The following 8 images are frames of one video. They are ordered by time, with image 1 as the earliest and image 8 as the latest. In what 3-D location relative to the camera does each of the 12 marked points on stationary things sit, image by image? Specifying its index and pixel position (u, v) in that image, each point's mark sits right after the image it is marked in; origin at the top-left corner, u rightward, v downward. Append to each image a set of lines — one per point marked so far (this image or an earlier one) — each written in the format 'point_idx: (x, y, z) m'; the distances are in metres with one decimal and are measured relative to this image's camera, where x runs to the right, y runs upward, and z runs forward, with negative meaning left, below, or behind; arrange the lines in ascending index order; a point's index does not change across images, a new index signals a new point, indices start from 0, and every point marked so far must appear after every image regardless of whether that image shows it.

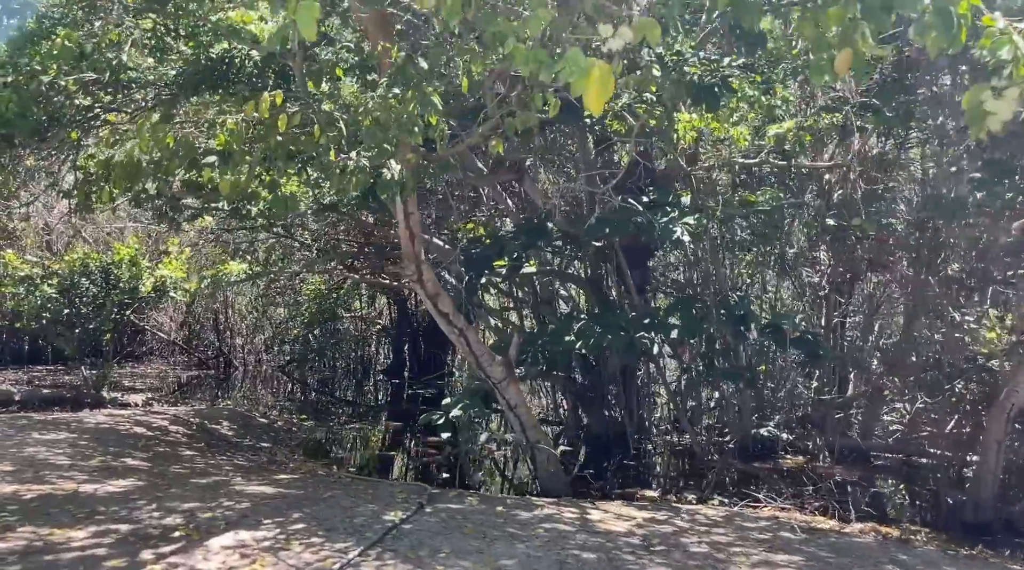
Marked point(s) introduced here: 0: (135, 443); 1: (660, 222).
0: (-3.1, -1.3, +7.5) m
1: (+1.2, +0.5, +7.2) m
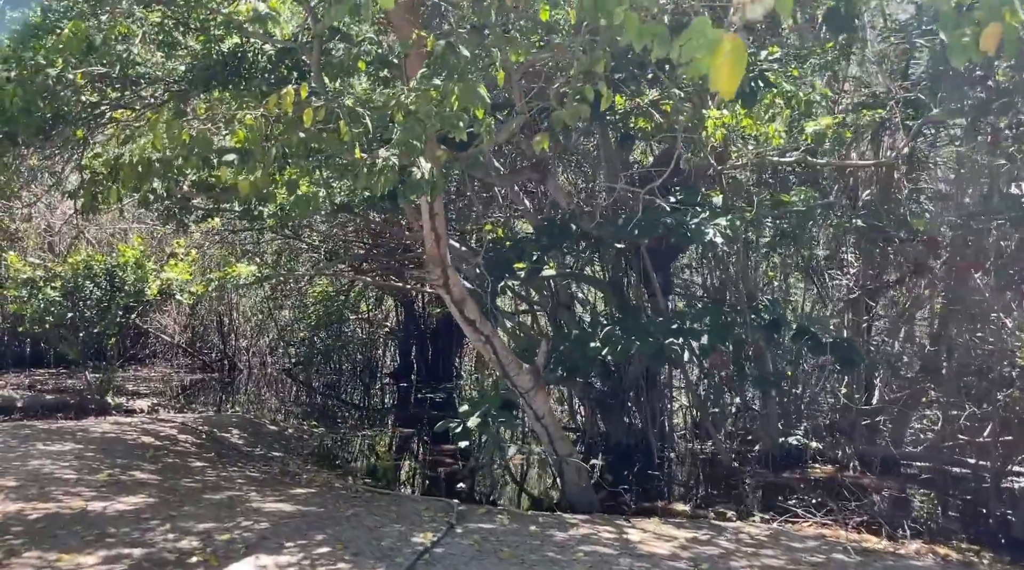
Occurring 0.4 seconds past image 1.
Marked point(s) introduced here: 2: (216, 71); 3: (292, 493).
0: (-2.9, -1.4, +7.2) m
1: (+1.4, +0.5, +6.9) m
2: (-2.3, +1.7, +6.9) m
3: (-1.5, -1.4, +6.1) m
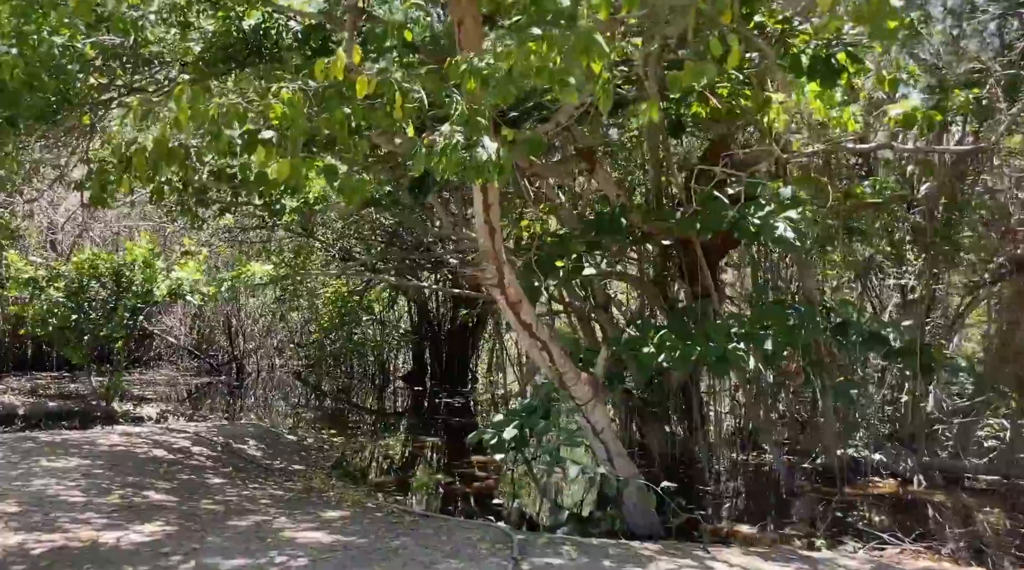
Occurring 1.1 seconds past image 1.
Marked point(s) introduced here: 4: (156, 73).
0: (-2.6, -1.4, +6.6) m
1: (+1.7, +0.5, +6.3) m
2: (-1.9, +1.7, +6.3) m
3: (-1.1, -1.4, +5.4) m
4: (-2.6, +1.5, +6.5) m
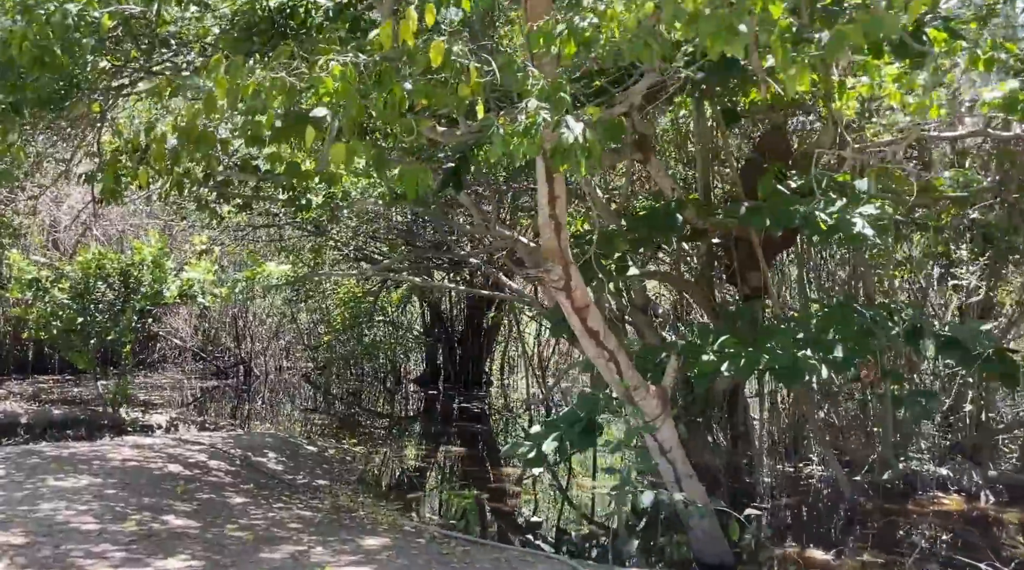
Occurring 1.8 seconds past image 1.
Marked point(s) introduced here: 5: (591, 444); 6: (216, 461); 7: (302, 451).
0: (-2.3, -1.4, +6.0) m
1: (+2.0, +0.5, +5.8) m
2: (-1.6, +1.6, +5.7) m
3: (-0.8, -1.4, +4.9) m
4: (-2.2, +1.5, +6.0) m
5: (+0.5, -1.0, +5.7) m
6: (-2.4, -1.4, +7.3) m
7: (-2.0, -1.6, +8.6) m
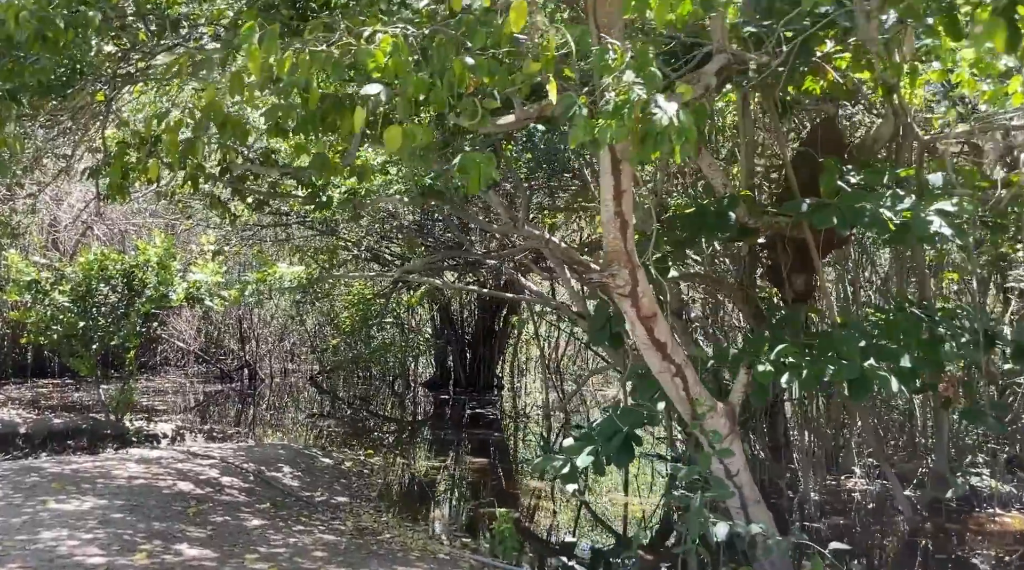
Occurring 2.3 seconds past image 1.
0: (-2.0, -1.4, +5.6) m
1: (+2.3, +0.4, +5.3) m
2: (-1.3, +1.6, +5.2) m
3: (-0.6, -1.4, +4.4) m
4: (-2.0, +1.5, +5.5) m
5: (+0.7, -1.0, +5.3) m
6: (-2.1, -1.4, +6.8) m
7: (-1.7, -1.6, +8.1) m
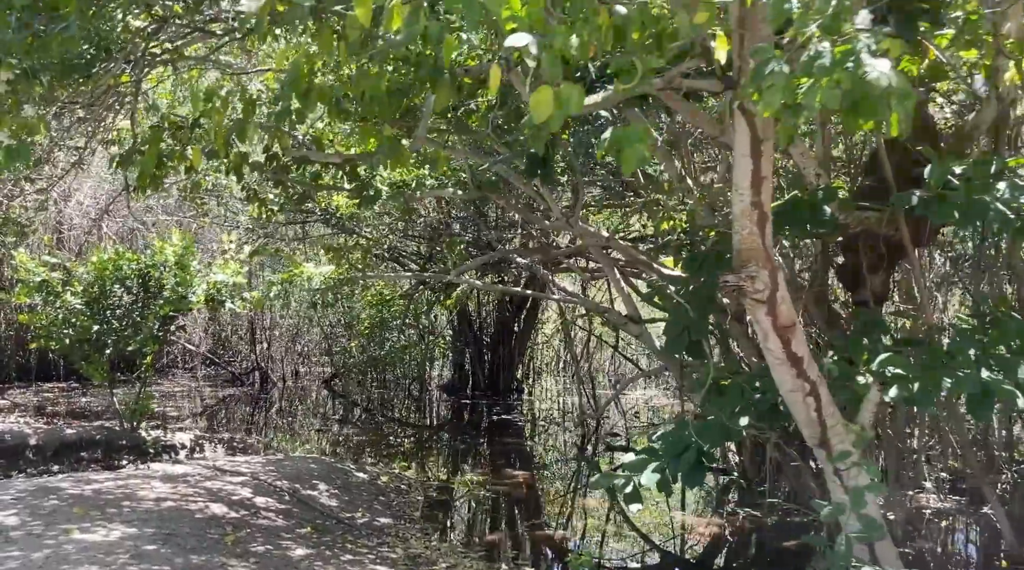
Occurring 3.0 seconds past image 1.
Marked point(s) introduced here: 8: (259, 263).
0: (-1.6, -1.4, +5.0) m
1: (+2.7, +0.4, +4.7) m
2: (-0.9, +1.6, +4.7) m
3: (-0.1, -1.4, +3.8) m
4: (-1.6, +1.5, +4.9) m
5: (+1.1, -1.0, +4.7) m
6: (-1.7, -1.5, +6.2) m
7: (-1.3, -1.6, +7.5) m
8: (-3.3, +0.3, +11.6) m
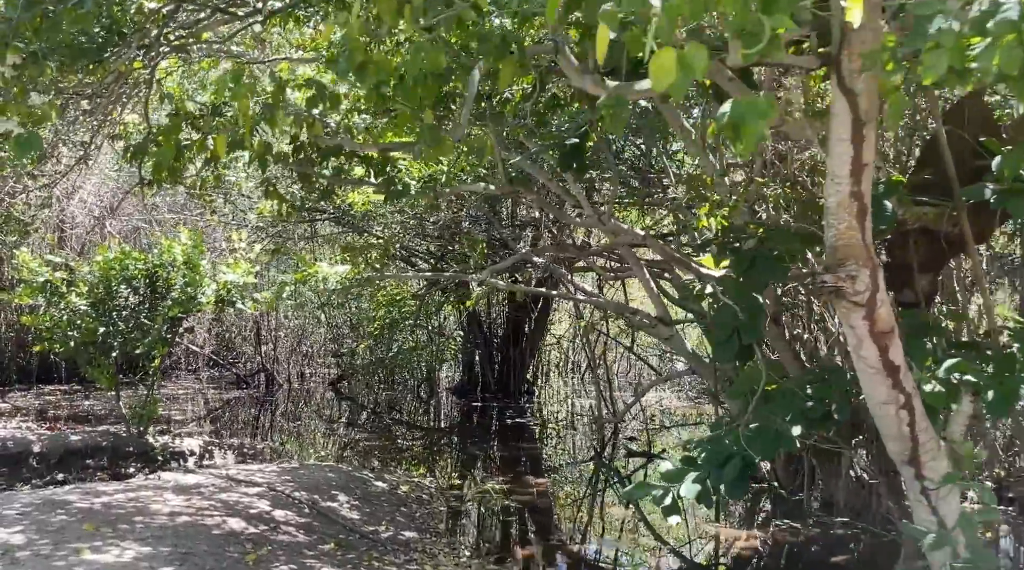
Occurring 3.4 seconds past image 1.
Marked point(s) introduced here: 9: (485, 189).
0: (-1.4, -1.4, +4.6) m
1: (+2.9, +0.4, +4.4) m
2: (-0.7, +1.6, +4.3) m
3: (+0.1, -1.4, +3.5) m
4: (-1.4, +1.5, +4.6) m
5: (+1.4, -1.0, +4.3) m
6: (-1.5, -1.5, +5.9) m
7: (-1.1, -1.6, +7.2) m
8: (-3.0, +0.3, +11.2) m
9: (-0.2, +0.6, +5.8) m
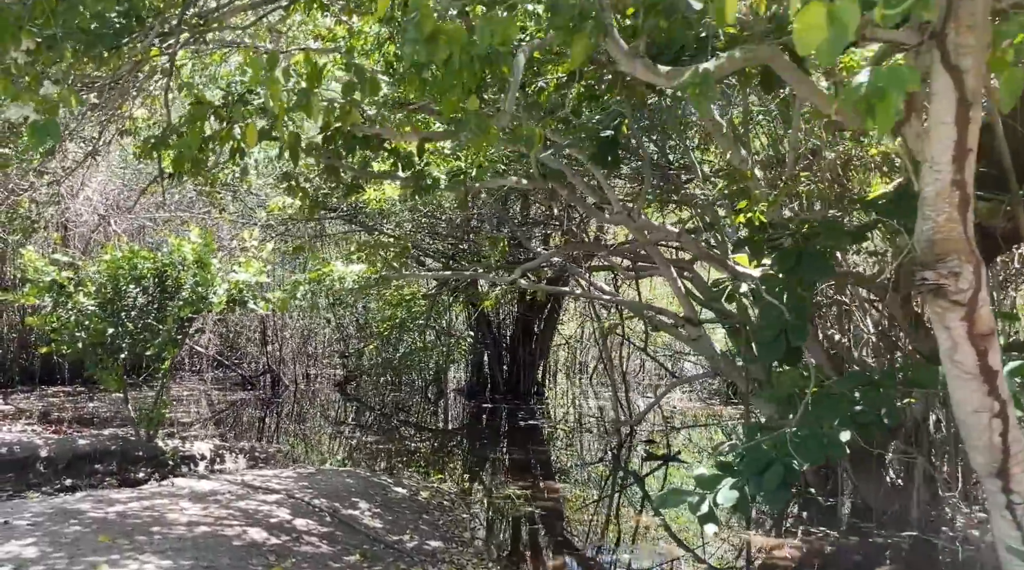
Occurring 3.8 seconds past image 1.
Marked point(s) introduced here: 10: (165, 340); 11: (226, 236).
0: (-1.2, -1.4, +4.4) m
1: (+3.1, +0.4, +4.1) m
2: (-0.5, +1.6, +4.1) m
3: (+0.3, -1.4, +3.3) m
4: (-1.2, +1.5, +4.3) m
5: (+1.6, -1.0, +4.1) m
6: (-1.3, -1.5, +5.6) m
7: (-0.9, -1.6, +6.9) m
8: (-2.9, +0.3, +11.0) m
9: (0.0, +0.6, +5.6) m
10: (-3.4, -0.5, +8.8) m
11: (-3.4, +0.6, +10.8) m
